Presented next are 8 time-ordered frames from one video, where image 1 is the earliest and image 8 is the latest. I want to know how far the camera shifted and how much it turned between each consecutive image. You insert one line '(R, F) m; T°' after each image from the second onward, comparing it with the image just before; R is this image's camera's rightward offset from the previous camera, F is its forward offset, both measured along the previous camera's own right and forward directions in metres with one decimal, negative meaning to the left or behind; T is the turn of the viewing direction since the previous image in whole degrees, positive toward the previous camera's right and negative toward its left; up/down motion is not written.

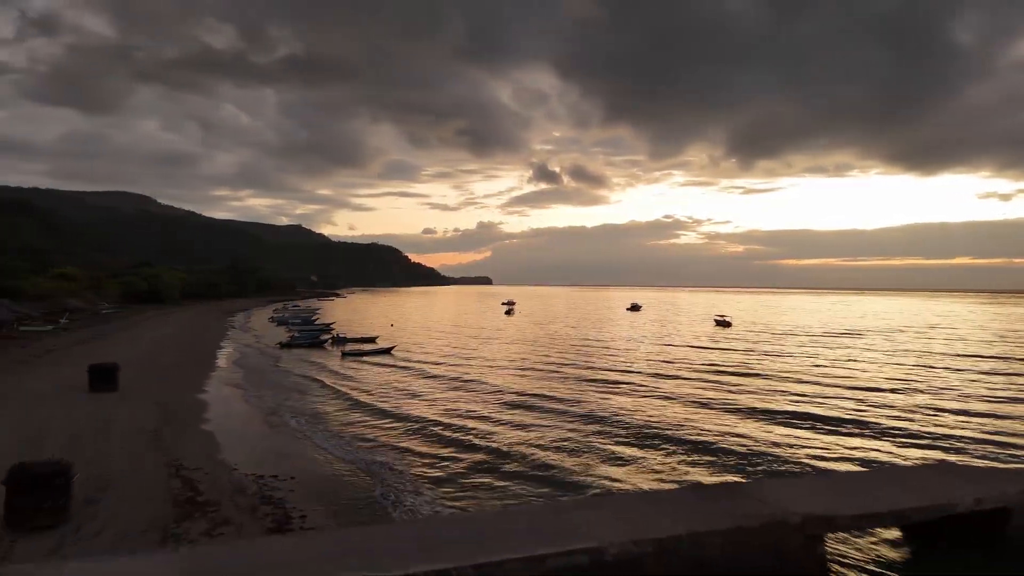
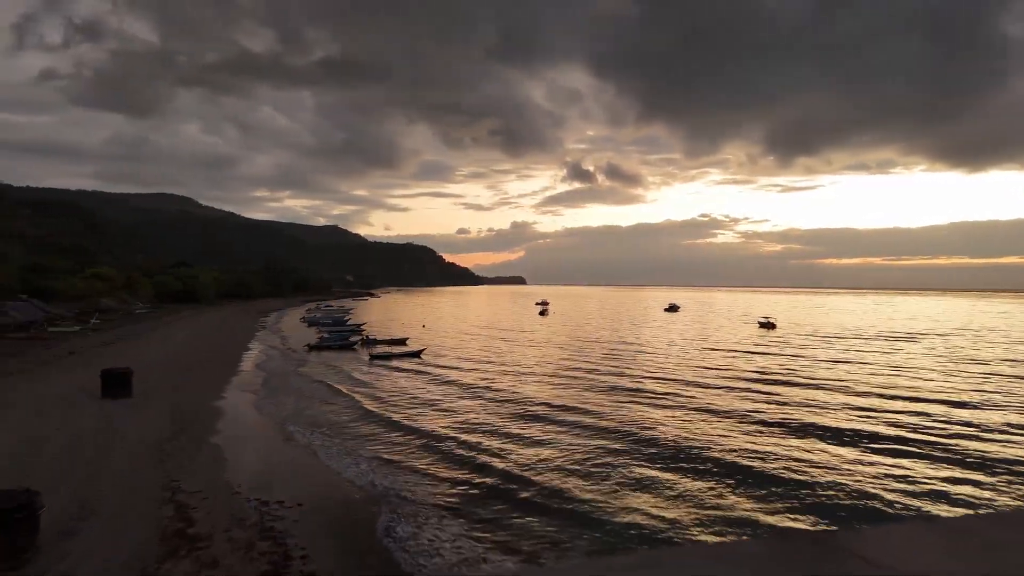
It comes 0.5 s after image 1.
(0.0, +0.8) m; -3°
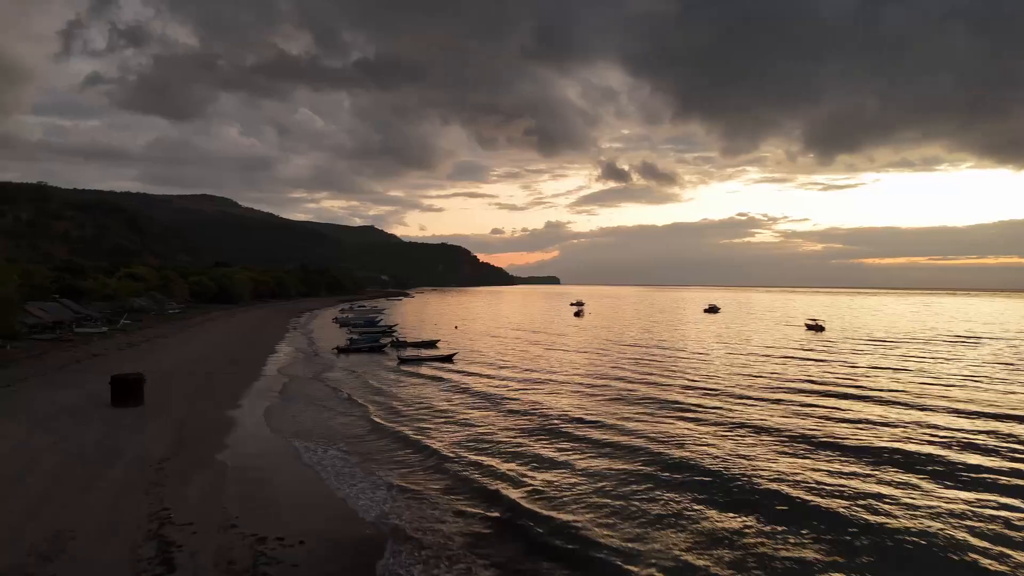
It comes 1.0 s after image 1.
(0.0, +0.9) m; -3°
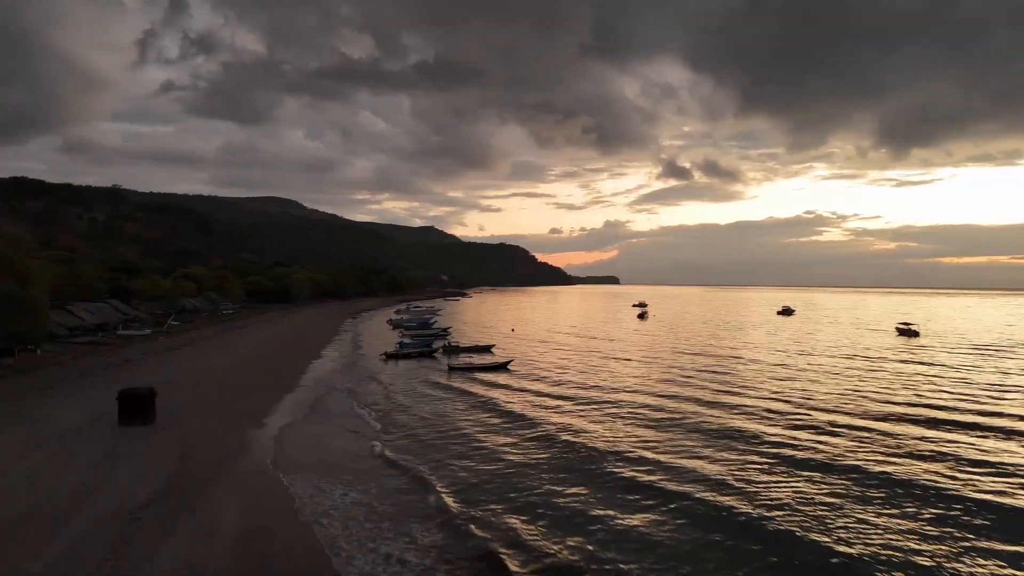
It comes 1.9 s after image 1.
(-0.1, +1.6) m; -5°
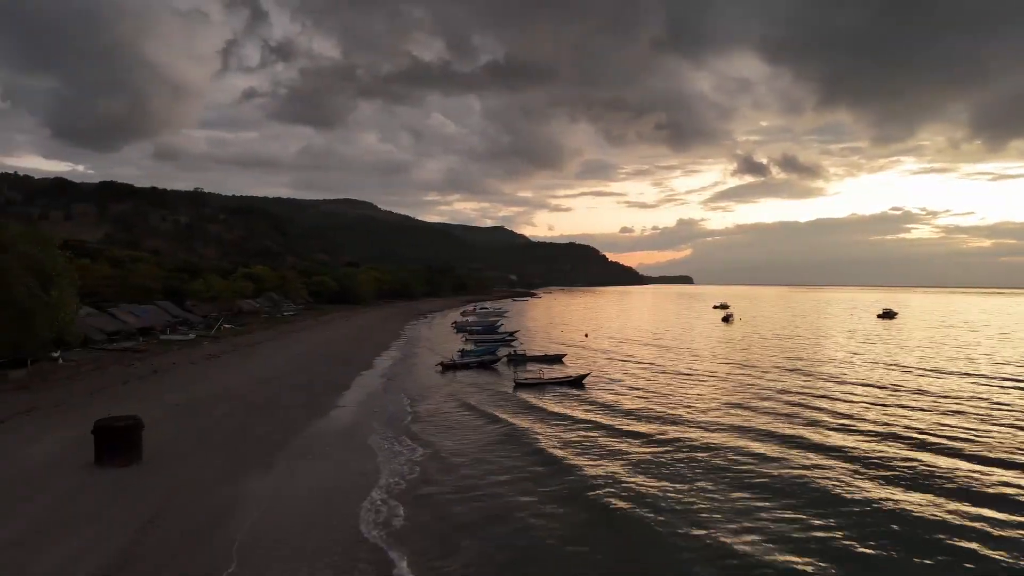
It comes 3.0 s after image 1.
(-0.1, +2.1) m; -6°
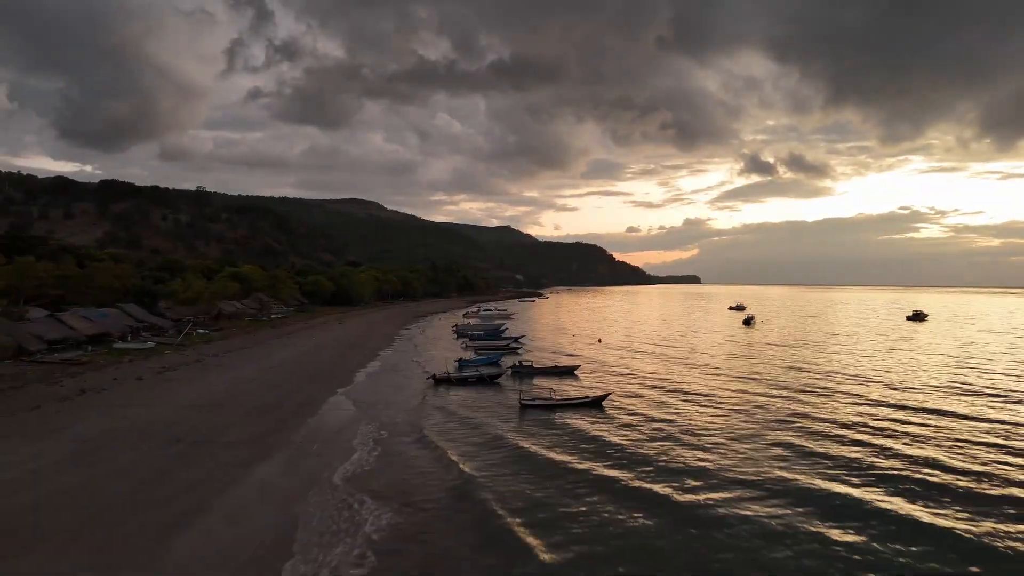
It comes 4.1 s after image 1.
(0.0, +2.2) m; 0°
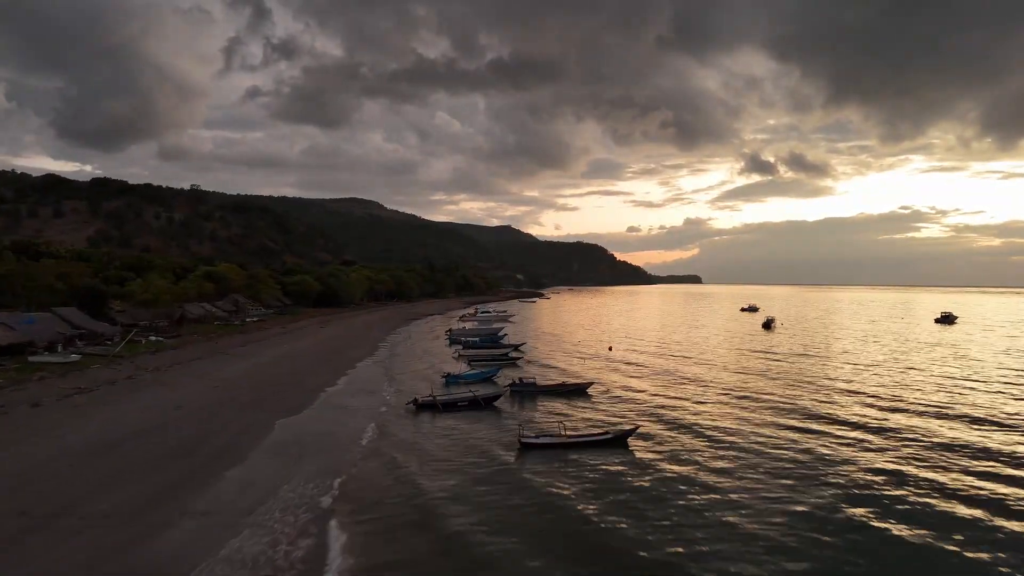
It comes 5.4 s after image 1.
(0.0, +2.4) m; 0°
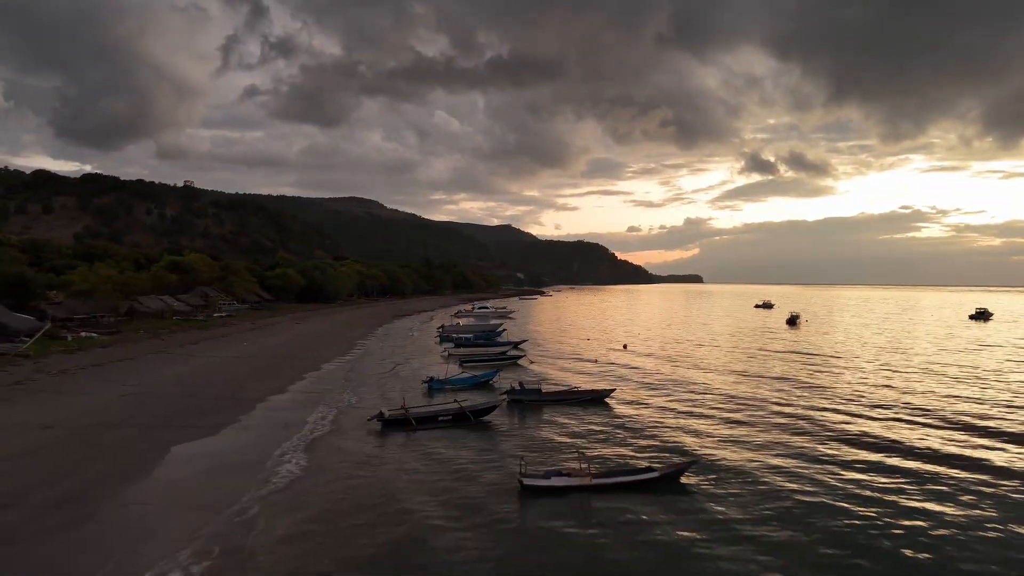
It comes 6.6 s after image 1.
(0.0, +2.6) m; 0°
